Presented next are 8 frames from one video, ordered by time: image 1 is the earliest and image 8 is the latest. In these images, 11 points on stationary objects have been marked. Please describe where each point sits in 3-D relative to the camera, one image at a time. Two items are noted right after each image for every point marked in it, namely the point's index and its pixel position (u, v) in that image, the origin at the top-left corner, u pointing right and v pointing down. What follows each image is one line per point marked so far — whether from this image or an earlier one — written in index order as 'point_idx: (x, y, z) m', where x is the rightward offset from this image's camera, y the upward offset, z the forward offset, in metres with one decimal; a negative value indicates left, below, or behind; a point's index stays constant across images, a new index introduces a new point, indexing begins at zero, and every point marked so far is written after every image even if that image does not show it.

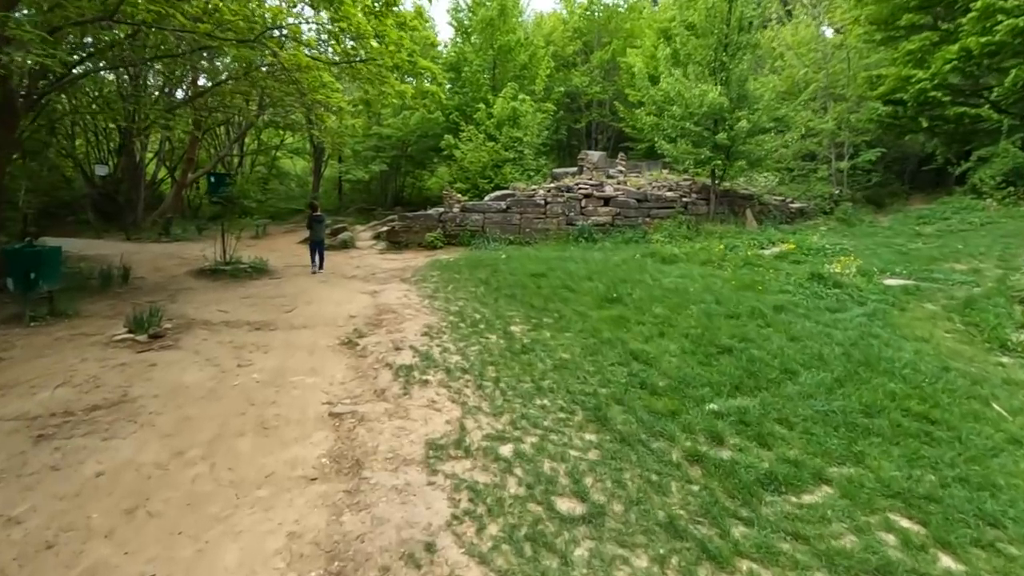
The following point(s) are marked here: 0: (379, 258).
0: (-2.9, +0.6, +11.6) m
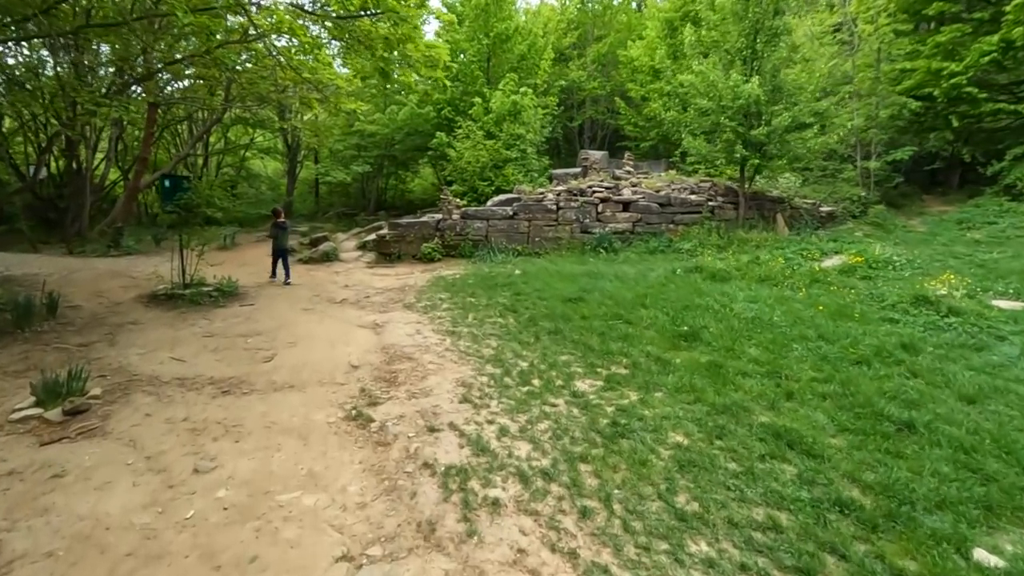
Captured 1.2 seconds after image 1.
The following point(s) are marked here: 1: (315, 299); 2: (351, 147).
0: (-2.7, +0.2, +10.0) m
1: (-2.8, -0.2, +7.6) m
2: (-4.9, +4.2, +16.3) m
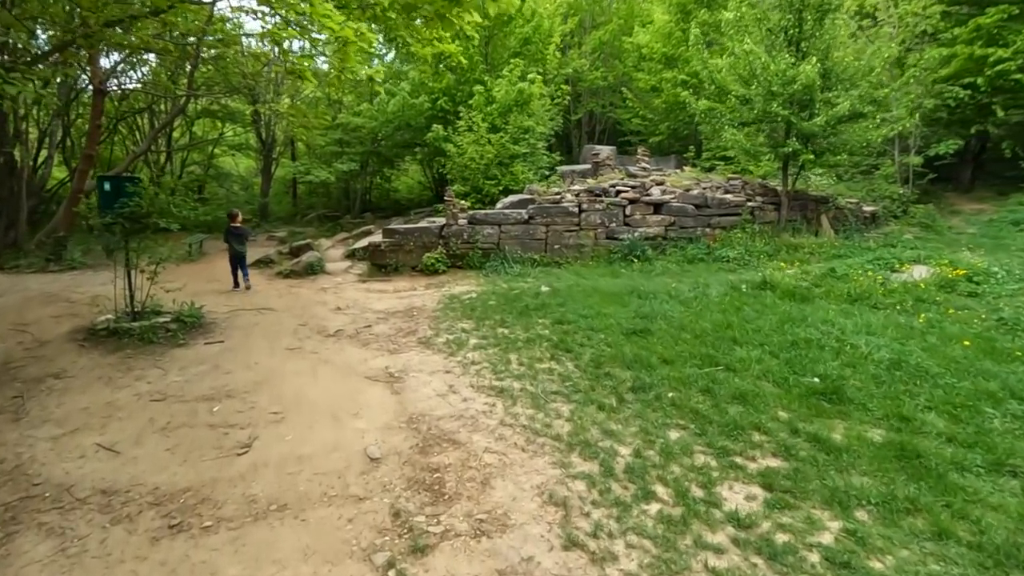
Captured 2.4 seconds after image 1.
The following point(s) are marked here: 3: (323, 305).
0: (-2.3, -0.1, +8.5) m
1: (-2.3, -0.5, +6.0) m
2: (-4.9, +3.9, +14.6) m
3: (-2.6, -0.2, +7.4) m
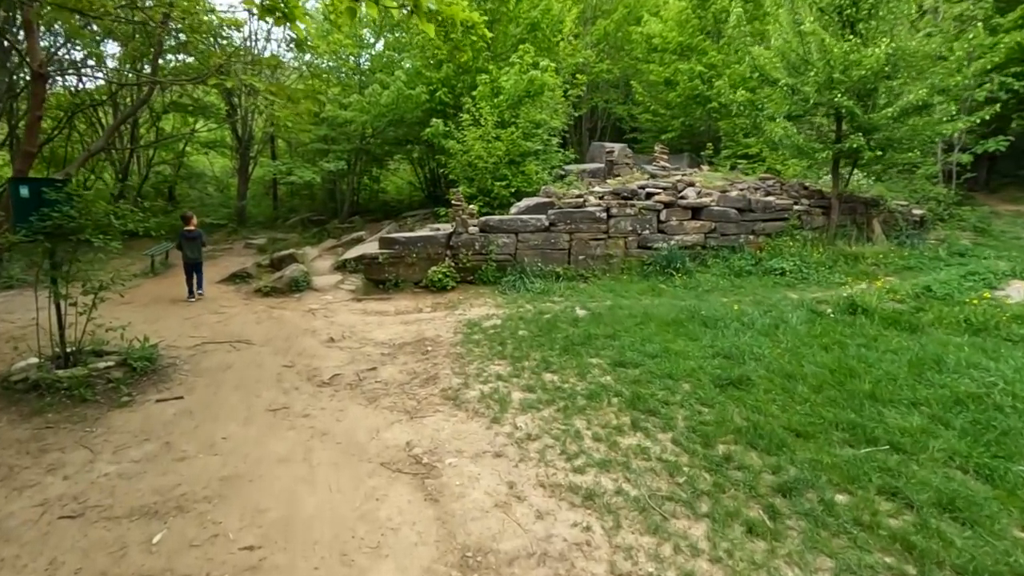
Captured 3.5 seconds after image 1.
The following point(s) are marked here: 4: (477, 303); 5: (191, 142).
0: (-2.0, -0.4, +7.1) m
1: (-1.9, -0.8, +4.6) m
2: (-4.7, +3.6, +13.2) m
3: (-2.3, -0.5, +6.1) m
4: (-0.5, -0.2, +7.3) m
5: (-9.0, +4.1, +15.1) m
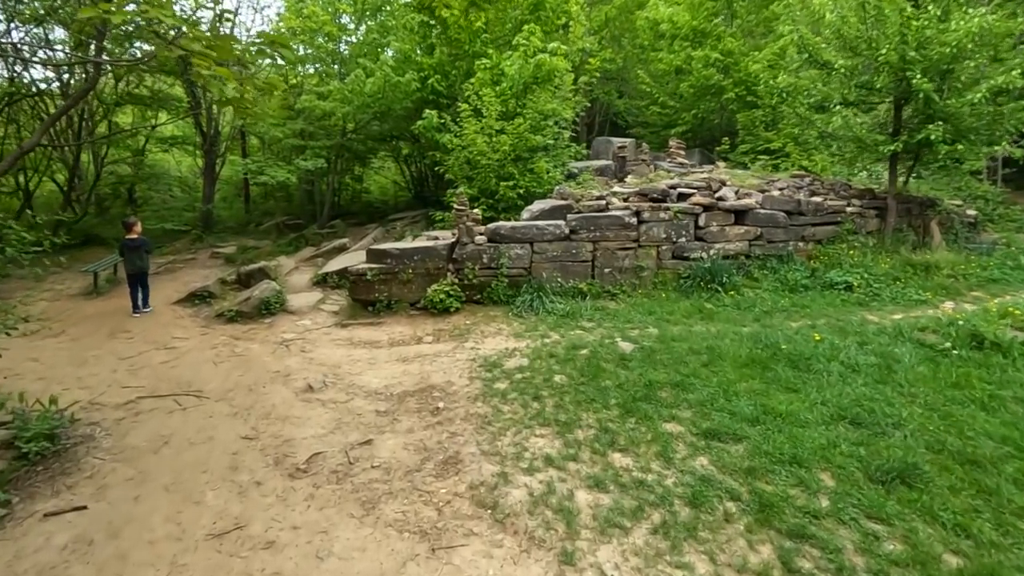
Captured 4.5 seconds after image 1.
0: (-1.8, -0.6, +5.7) m
1: (-1.6, -1.1, +3.3) m
2: (-4.8, +3.3, +11.7) m
3: (-2.0, -0.8, +4.7) m
4: (-0.3, -0.5, +6.0) m
5: (-9.1, +3.8, +13.5) m
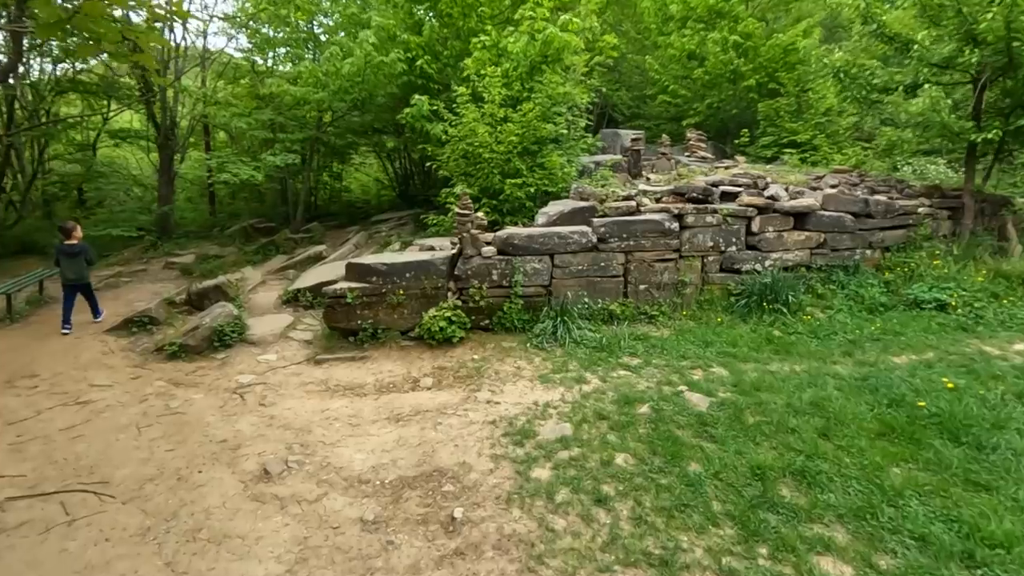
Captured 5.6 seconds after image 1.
0: (-1.6, -0.9, +4.4) m
1: (-1.3, -1.3, +1.9) m
2: (-4.8, +3.1, +10.2) m
3: (-1.7, -1.1, +3.3) m
4: (-0.1, -0.7, +4.6) m
5: (-9.2, +3.5, +11.9) m
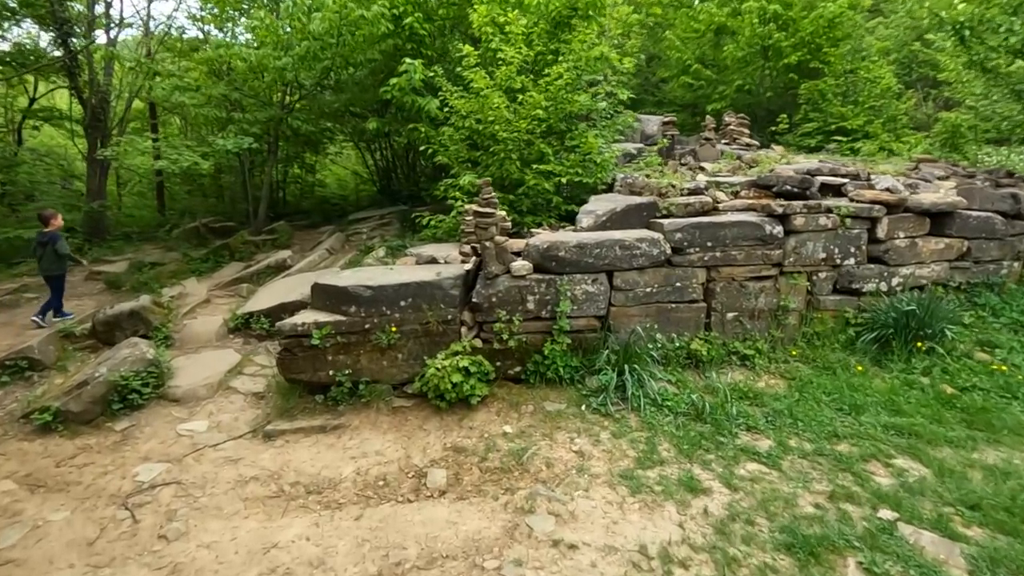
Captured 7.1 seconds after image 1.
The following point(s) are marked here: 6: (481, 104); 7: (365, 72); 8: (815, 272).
0: (-1.2, -1.2, +2.6) m
1: (-0.9, -1.6, +0.2) m
2: (-4.6, +2.8, +8.3) m
3: (-1.4, -1.4, +1.6) m
4: (+0.3, -0.9, +2.9) m
5: (-9.1, +3.2, +9.8) m
6: (-0.4, +1.9, +5.6) m
7: (-2.1, +3.1, +7.7) m
8: (+2.4, +0.1, +4.2) m
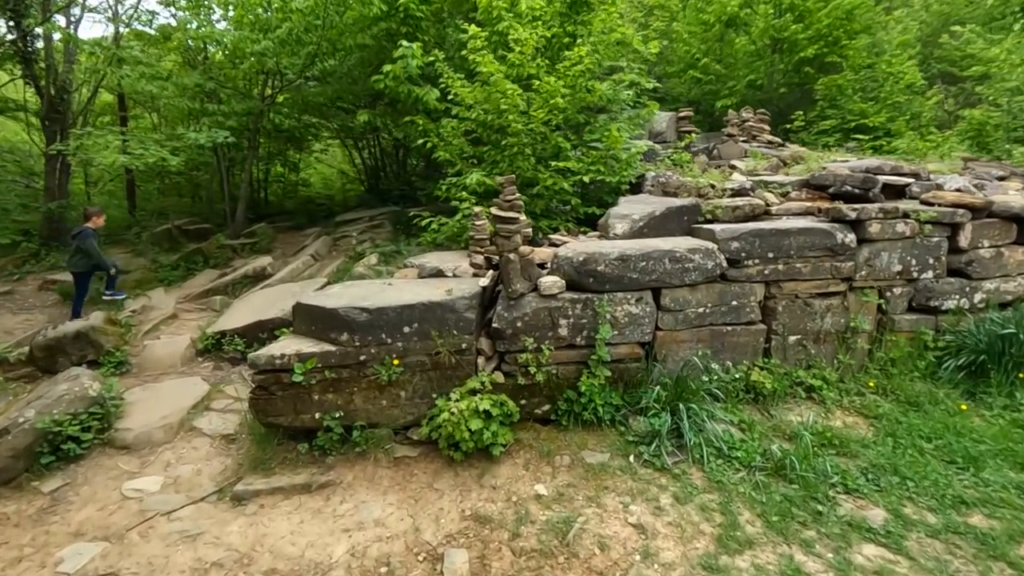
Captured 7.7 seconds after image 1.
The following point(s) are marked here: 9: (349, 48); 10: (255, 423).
0: (-1.0, -1.3, +1.9) m
1: (-0.6, -1.7, -0.5) m
2: (-4.6, +2.7, +7.5) m
3: (-1.1, -1.5, +0.9) m
4: (+0.5, -1.1, +2.3) m
5: (-9.1, +3.1, +8.9) m
6: (-0.2, +1.8, +4.9) m
7: (-2.1, +3.0, +7.0) m
8: (+2.6, 0.0, +3.6) m
9: (-2.1, +3.1, +6.9) m
10: (-1.5, -0.8, +3.1) m
